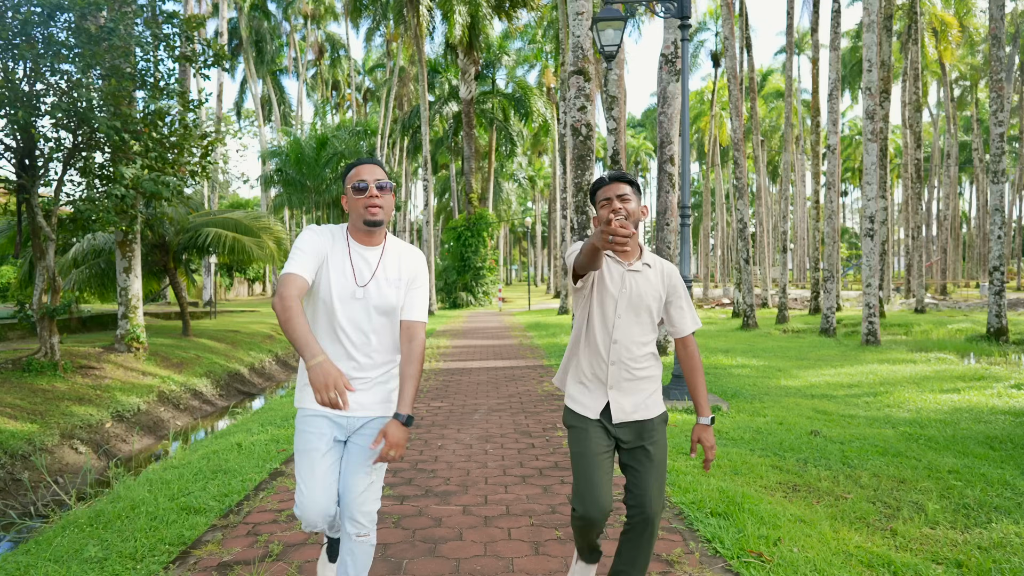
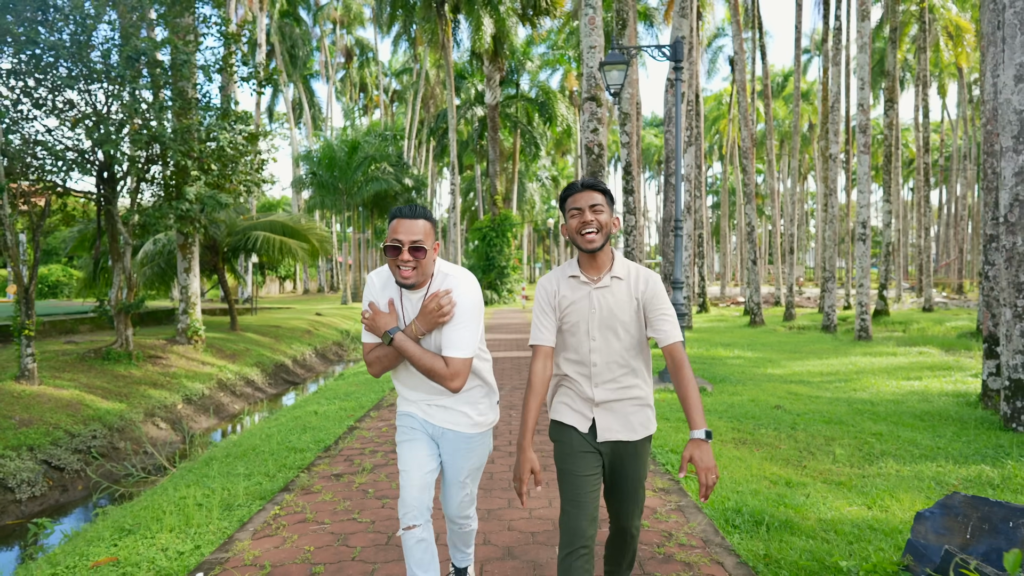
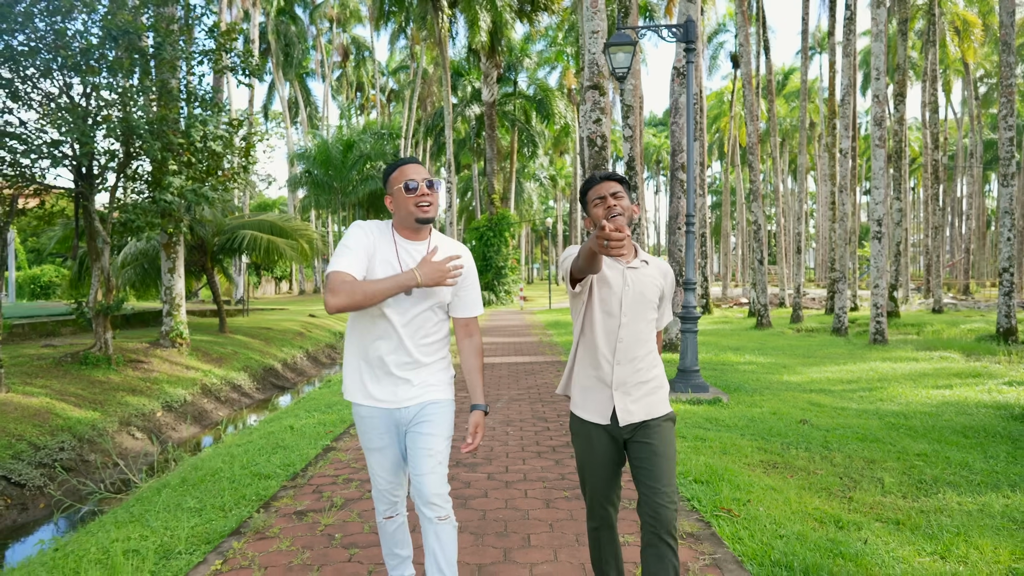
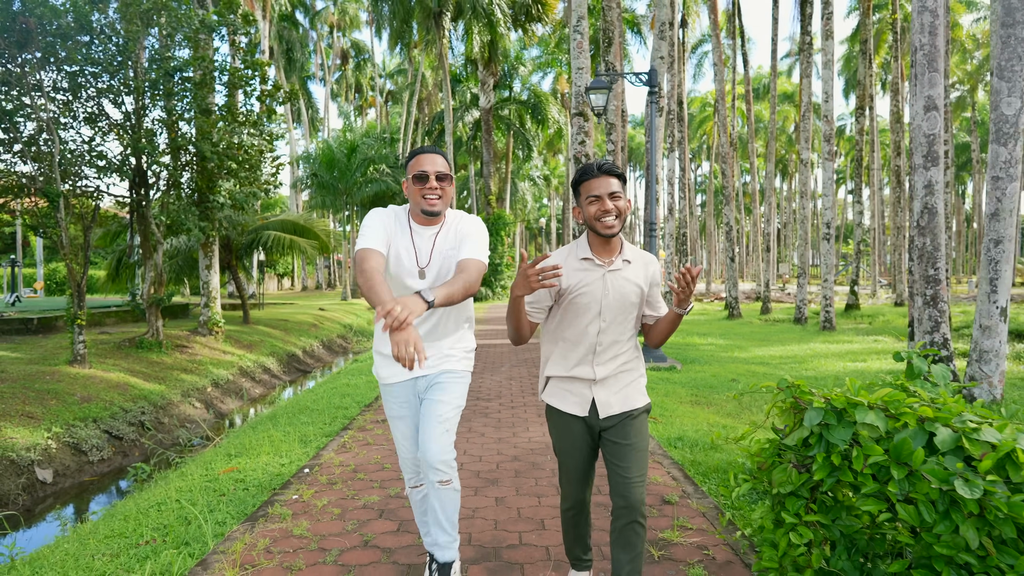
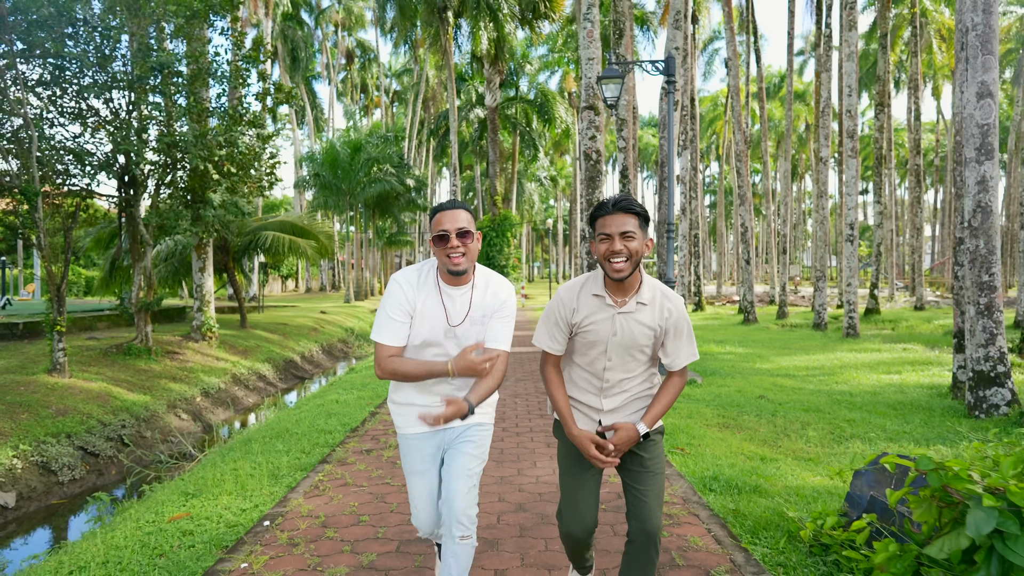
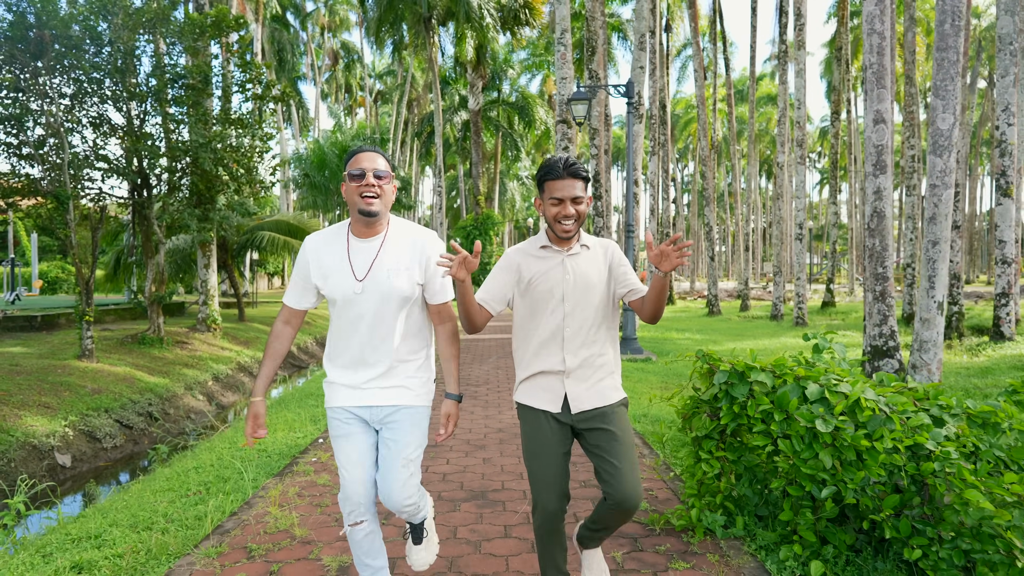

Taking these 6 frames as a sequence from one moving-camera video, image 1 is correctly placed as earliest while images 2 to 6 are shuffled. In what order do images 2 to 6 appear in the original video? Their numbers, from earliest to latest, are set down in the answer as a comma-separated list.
3, 2, 5, 4, 6
